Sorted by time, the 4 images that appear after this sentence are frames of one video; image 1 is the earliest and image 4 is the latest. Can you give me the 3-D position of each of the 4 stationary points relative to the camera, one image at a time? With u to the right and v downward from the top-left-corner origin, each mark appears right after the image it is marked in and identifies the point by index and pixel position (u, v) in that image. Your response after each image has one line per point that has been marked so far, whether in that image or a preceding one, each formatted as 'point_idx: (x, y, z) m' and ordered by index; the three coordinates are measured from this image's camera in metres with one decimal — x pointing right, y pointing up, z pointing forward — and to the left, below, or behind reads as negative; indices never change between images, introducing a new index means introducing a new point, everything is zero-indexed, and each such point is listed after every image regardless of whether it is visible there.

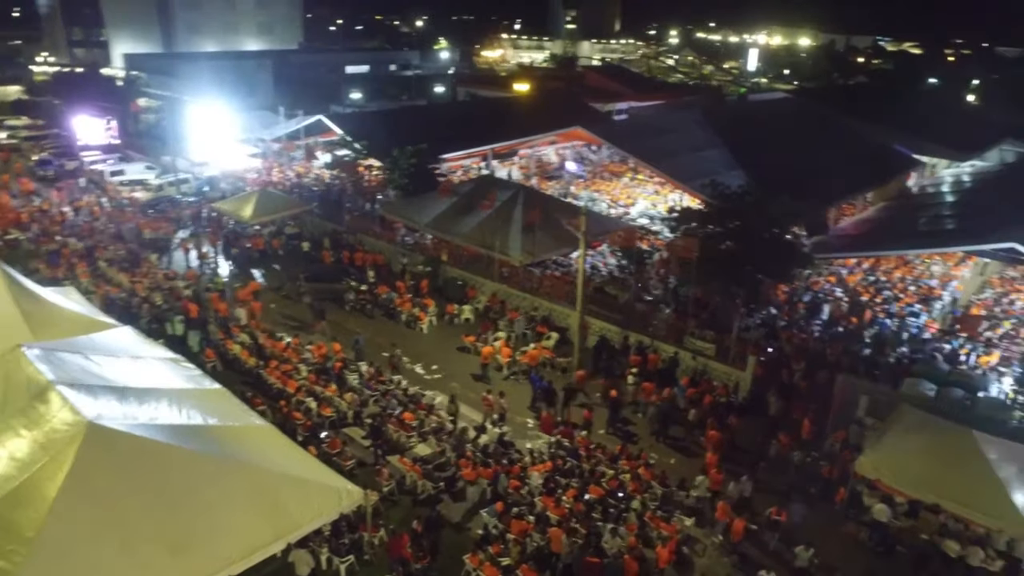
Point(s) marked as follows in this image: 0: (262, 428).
0: (-3.2, -1.8, +10.3) m
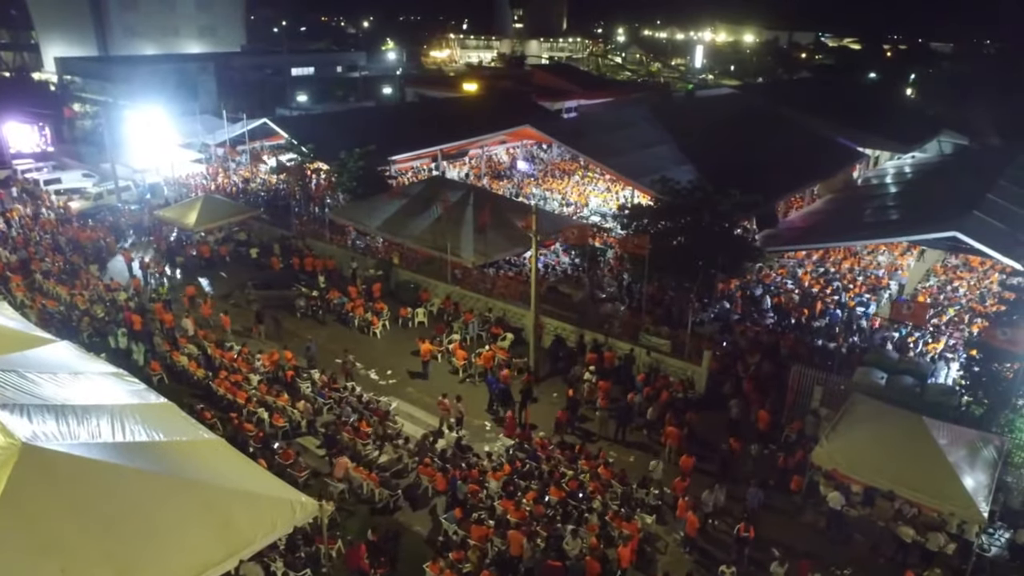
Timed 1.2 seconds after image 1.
0: (-3.8, -1.9, +9.9) m
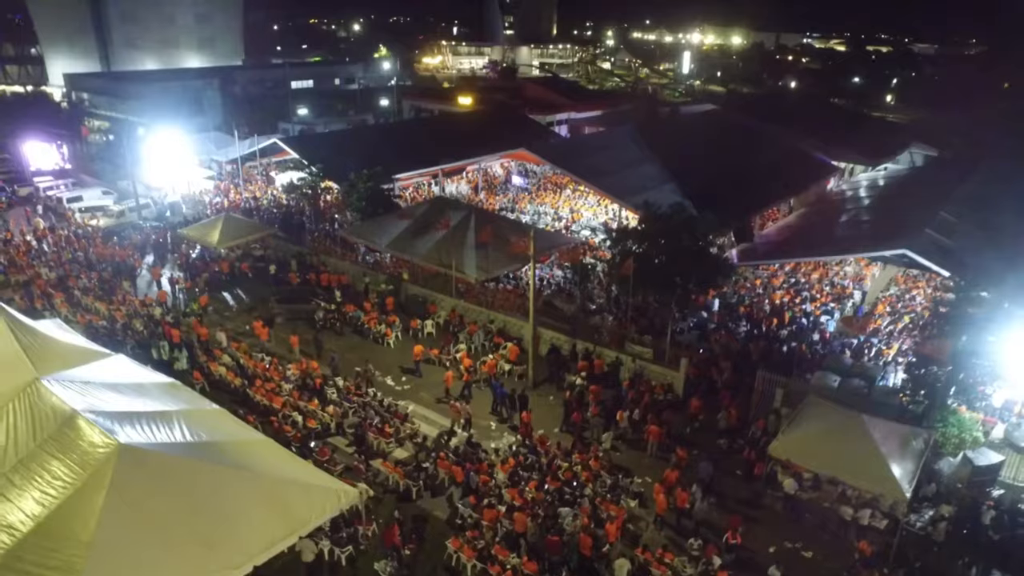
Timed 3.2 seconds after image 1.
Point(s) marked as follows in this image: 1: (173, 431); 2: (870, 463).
0: (-3.7, -2.3, +11.9) m
1: (-4.8, -2.0, +11.3) m
2: (+5.5, -2.7, +12.2) m
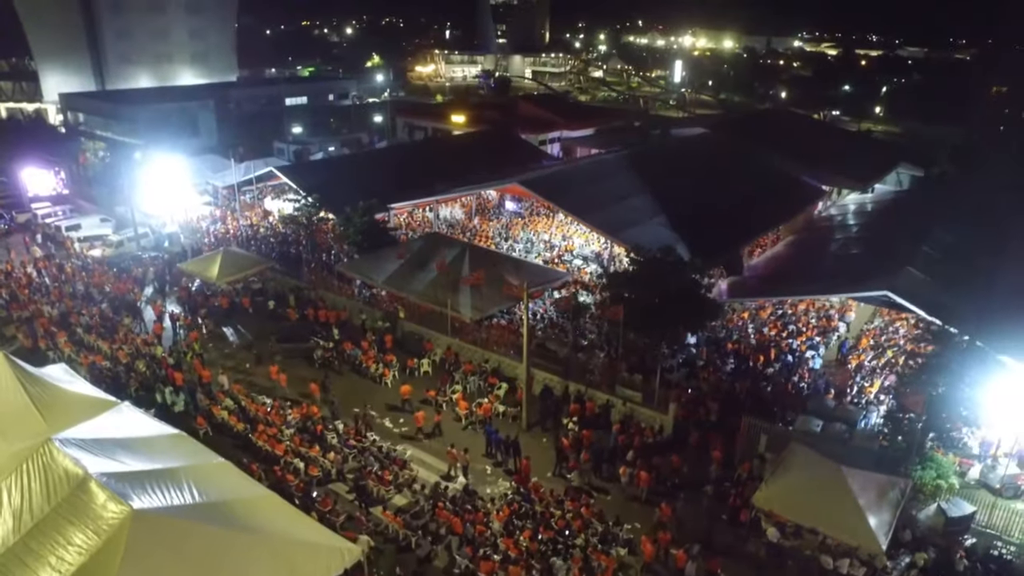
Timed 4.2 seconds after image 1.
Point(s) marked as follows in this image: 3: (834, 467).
0: (-3.8, -3.3, +12.4) m
1: (-4.8, -3.0, +11.8) m
2: (+5.4, -3.6, +12.8) m
3: (+5.5, -3.0, +13.5) m
